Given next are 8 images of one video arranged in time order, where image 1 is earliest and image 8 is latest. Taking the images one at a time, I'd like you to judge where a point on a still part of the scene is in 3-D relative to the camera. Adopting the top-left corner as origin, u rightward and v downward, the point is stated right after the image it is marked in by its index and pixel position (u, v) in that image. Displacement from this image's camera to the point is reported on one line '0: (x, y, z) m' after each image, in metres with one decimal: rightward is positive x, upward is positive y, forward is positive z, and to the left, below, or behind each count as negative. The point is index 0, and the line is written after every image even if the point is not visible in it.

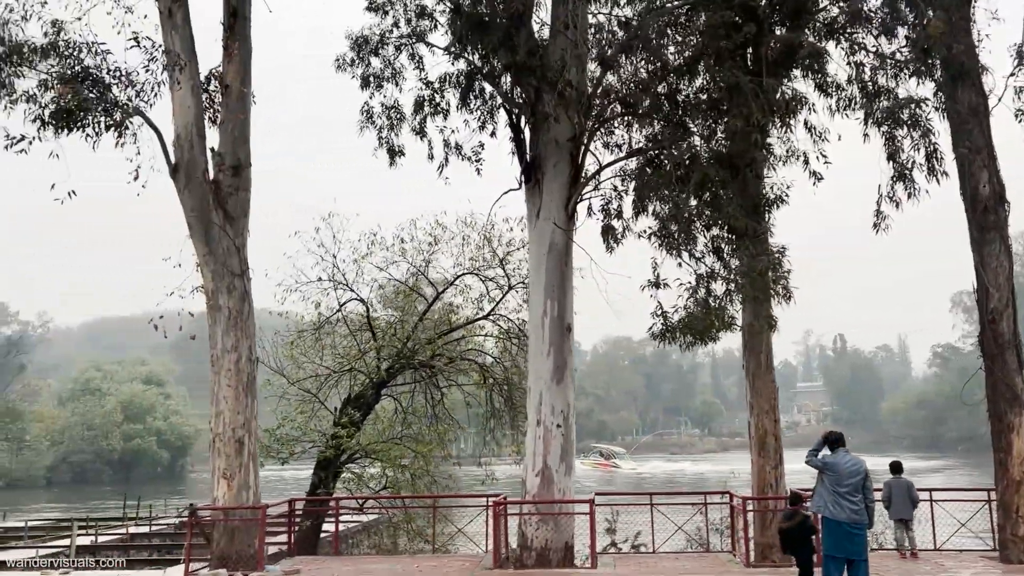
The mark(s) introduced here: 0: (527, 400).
0: (+0.2, -1.6, +11.6) m
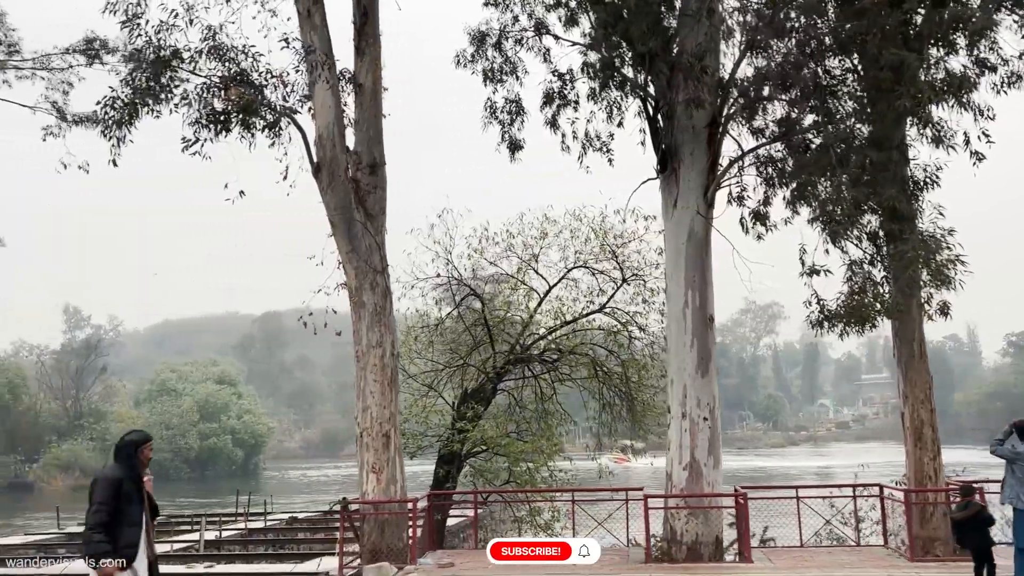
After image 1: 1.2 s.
0: (+2.2, -1.5, +11.5) m
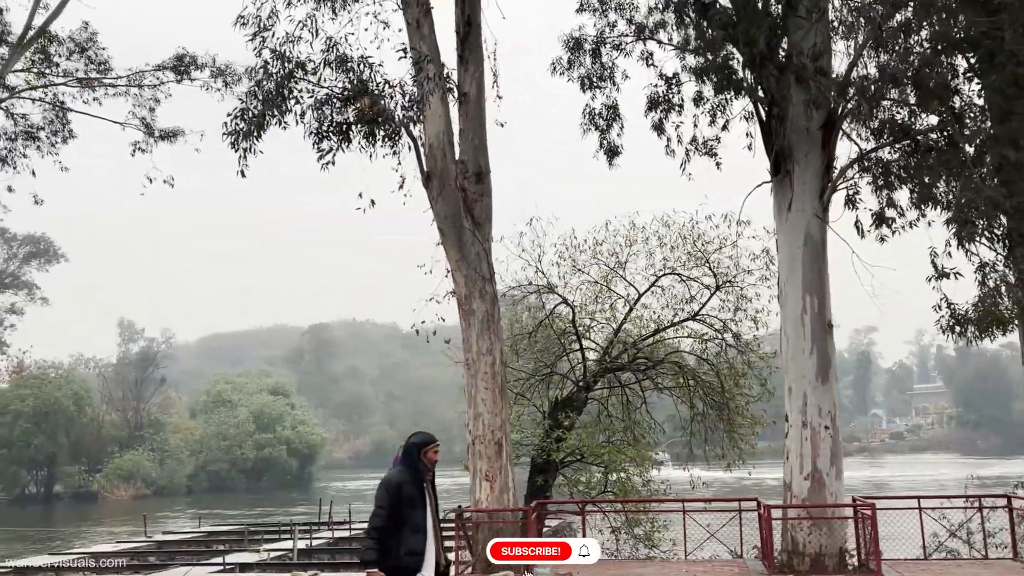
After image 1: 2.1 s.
0: (+3.8, -1.5, +11.2) m
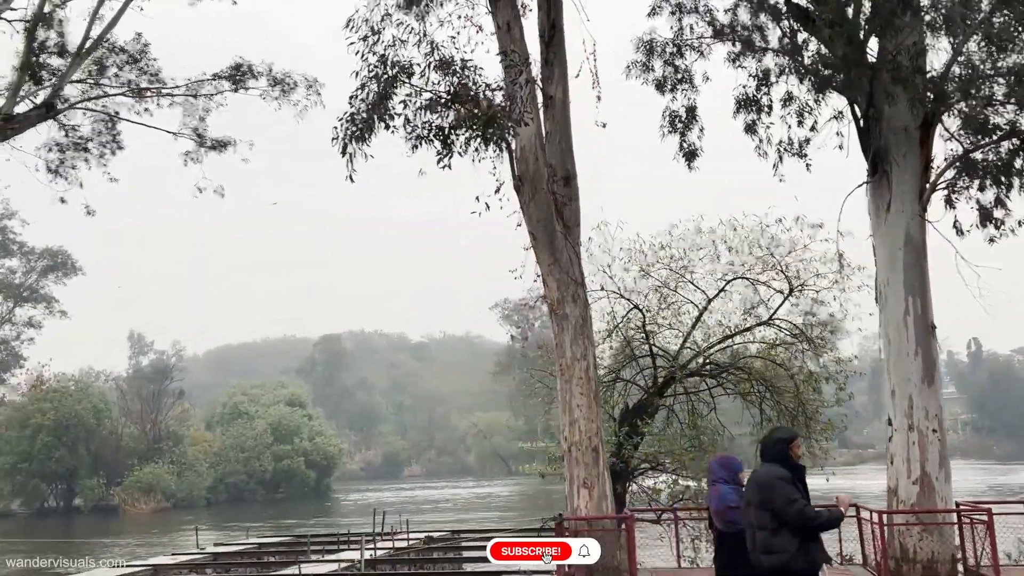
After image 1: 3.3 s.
0: (+5.1, -1.5, +11.0) m
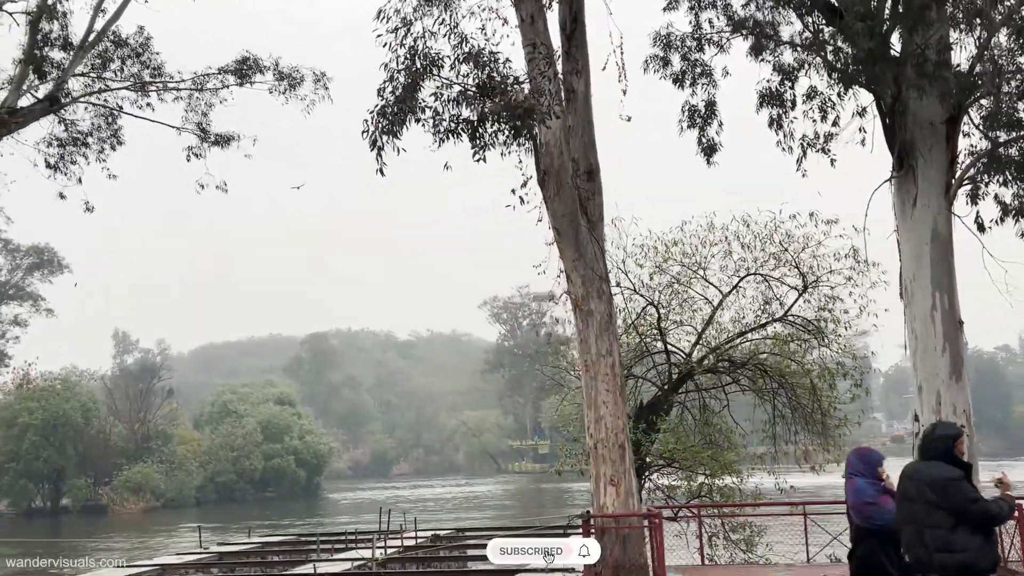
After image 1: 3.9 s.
0: (+5.4, -1.5, +11.0) m
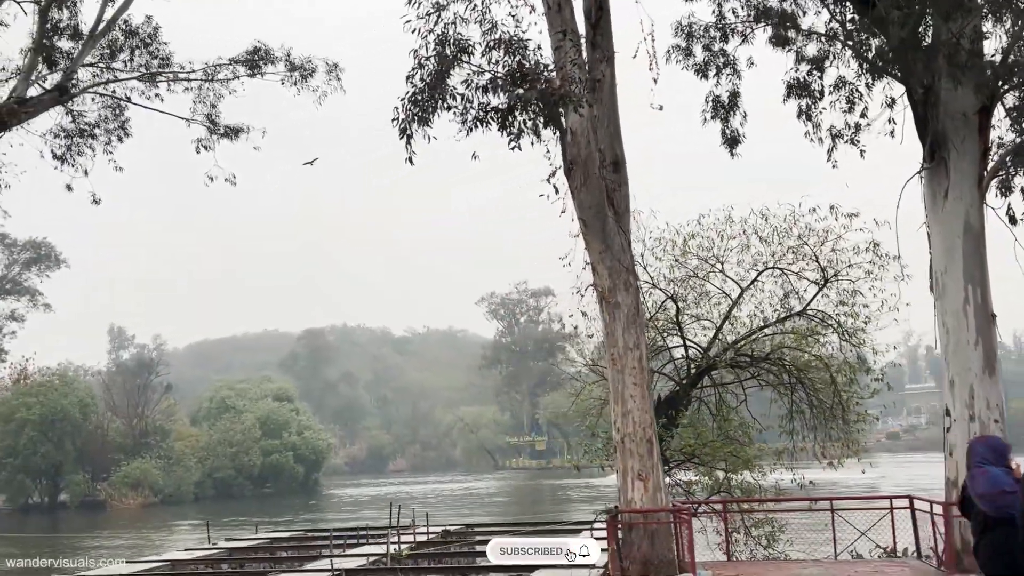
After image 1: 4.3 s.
0: (+5.8, -1.4, +10.9) m
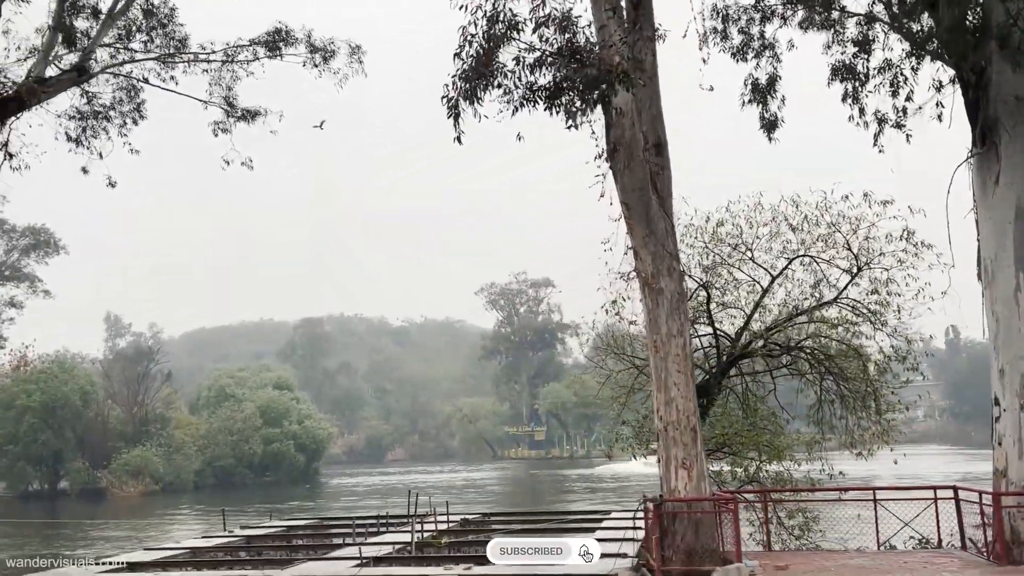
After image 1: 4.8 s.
0: (+6.3, -1.2, +10.7) m
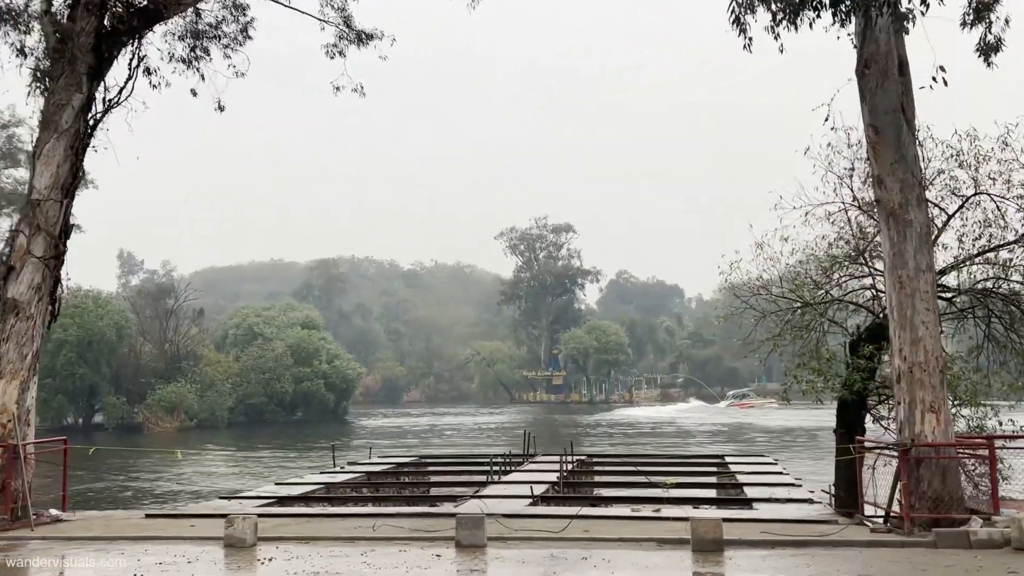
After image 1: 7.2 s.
0: (+9.3, -0.5, +10.0) m
